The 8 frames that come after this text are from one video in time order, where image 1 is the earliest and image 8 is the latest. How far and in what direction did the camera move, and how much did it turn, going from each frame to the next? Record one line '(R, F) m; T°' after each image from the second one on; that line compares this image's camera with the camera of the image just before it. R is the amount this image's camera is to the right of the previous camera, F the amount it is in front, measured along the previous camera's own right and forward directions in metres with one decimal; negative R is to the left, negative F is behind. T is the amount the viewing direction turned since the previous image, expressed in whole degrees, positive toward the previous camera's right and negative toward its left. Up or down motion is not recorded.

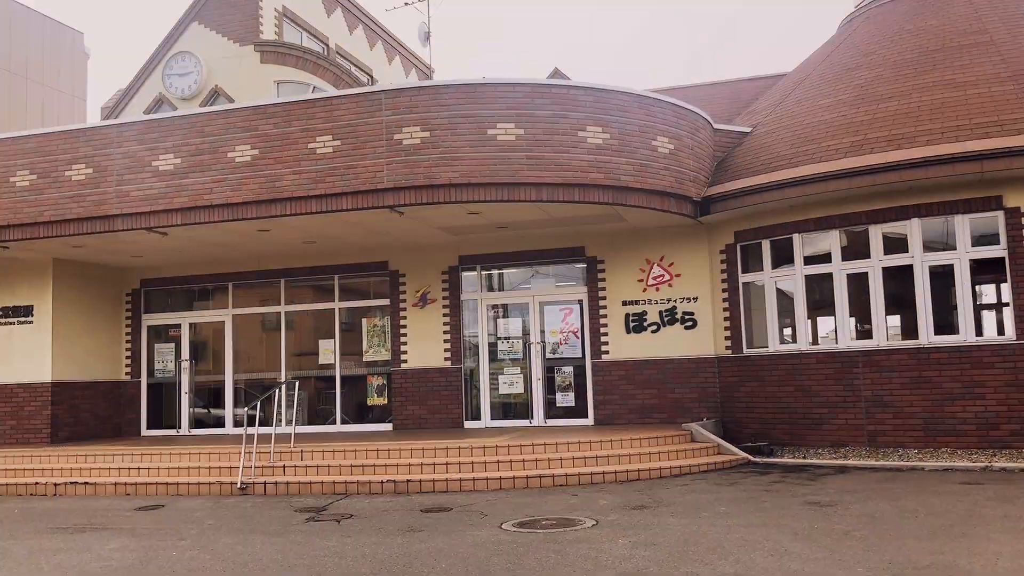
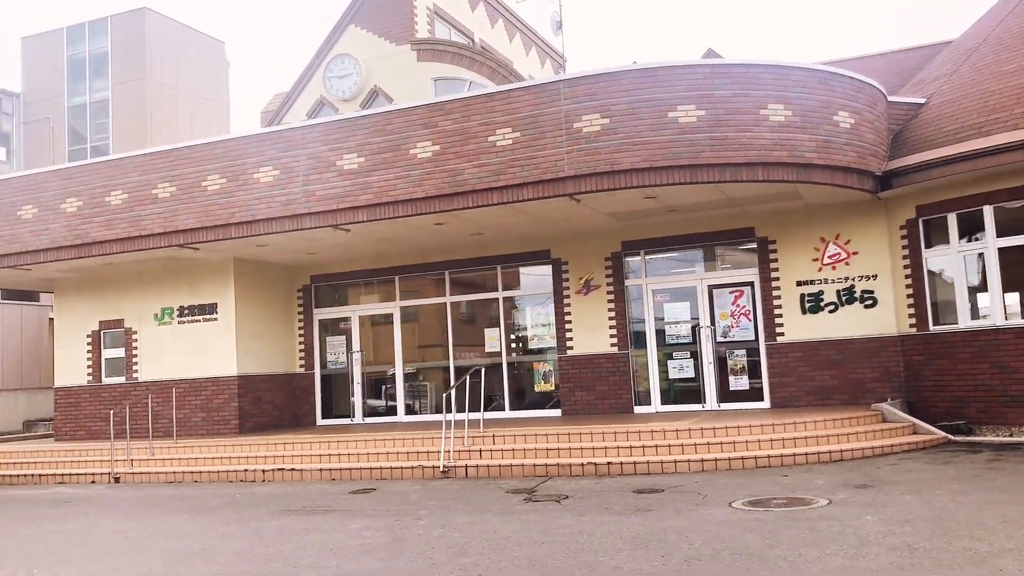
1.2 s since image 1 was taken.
(-1.0, -0.2) m; -6°
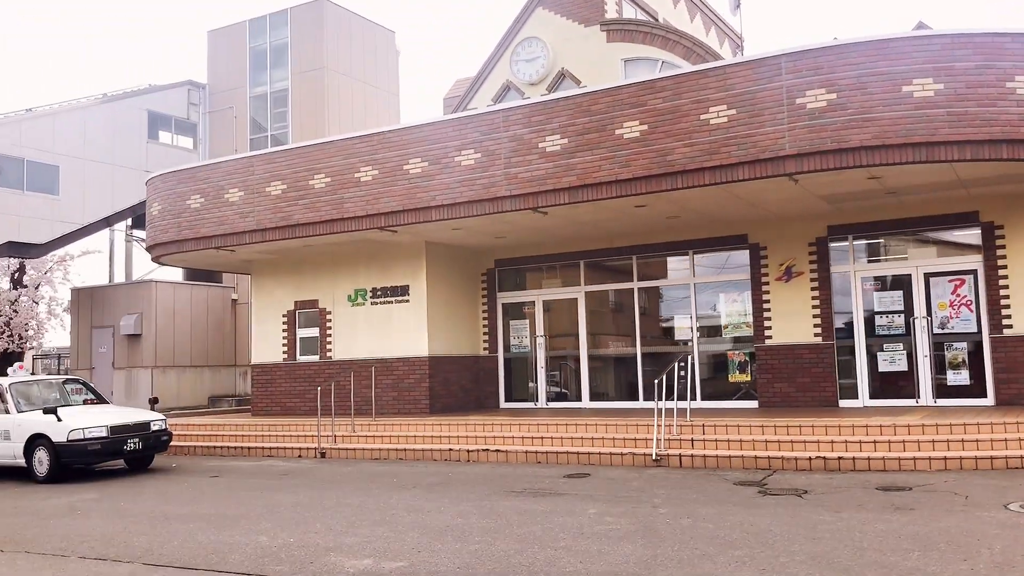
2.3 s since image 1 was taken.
(-0.9, +0.2) m; -8°
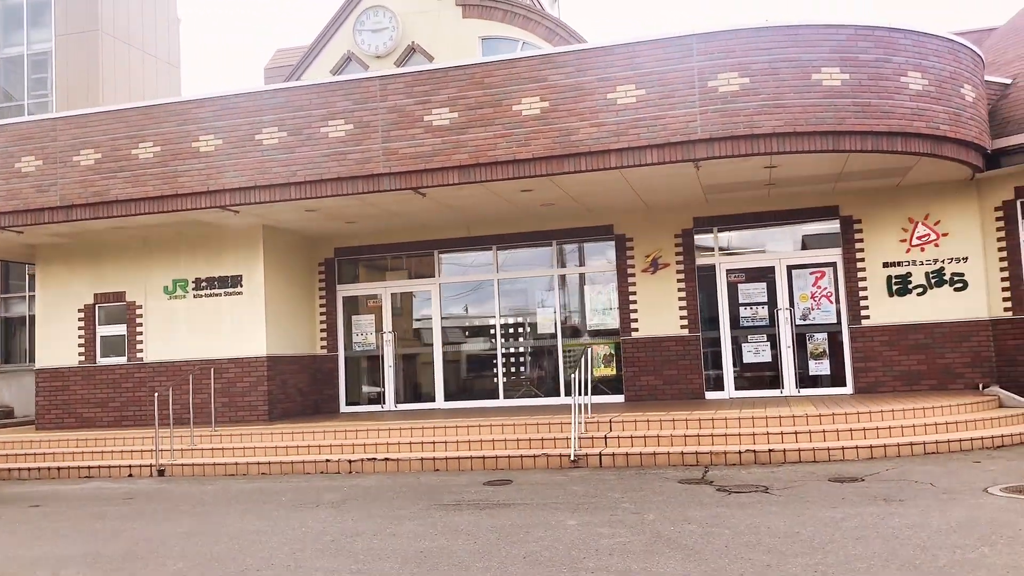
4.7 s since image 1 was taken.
(-1.6, +1.3) m; +16°
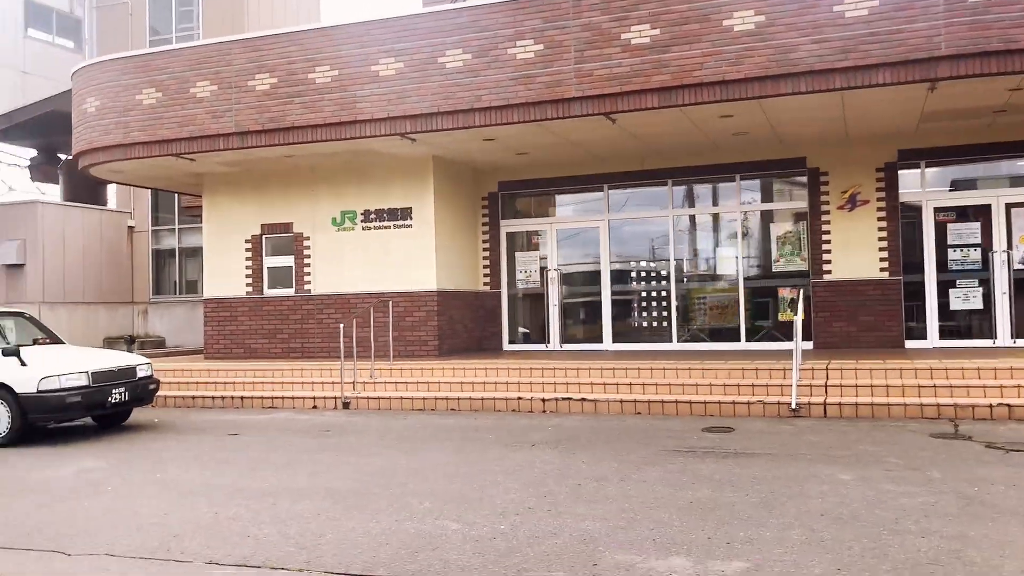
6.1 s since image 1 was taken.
(-1.1, +0.6) m; -6°
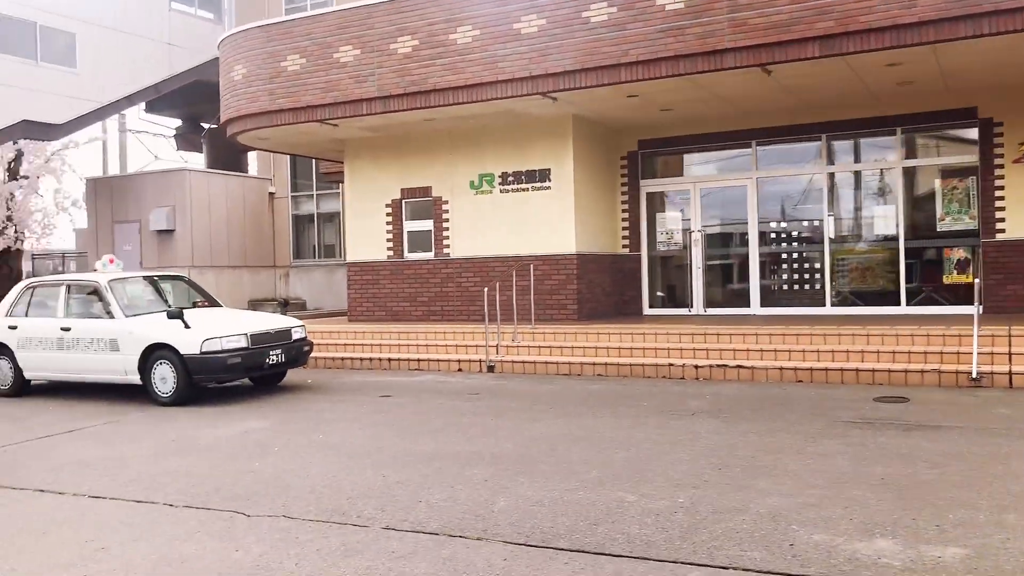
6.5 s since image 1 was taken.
(-0.3, +0.2) m; -7°
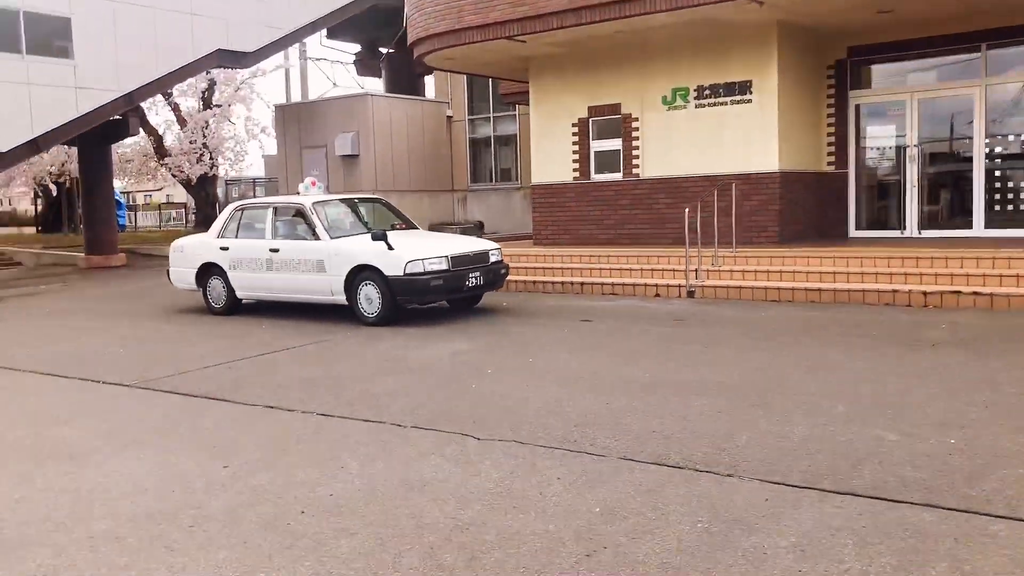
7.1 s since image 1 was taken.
(-0.4, +0.3) m; -10°
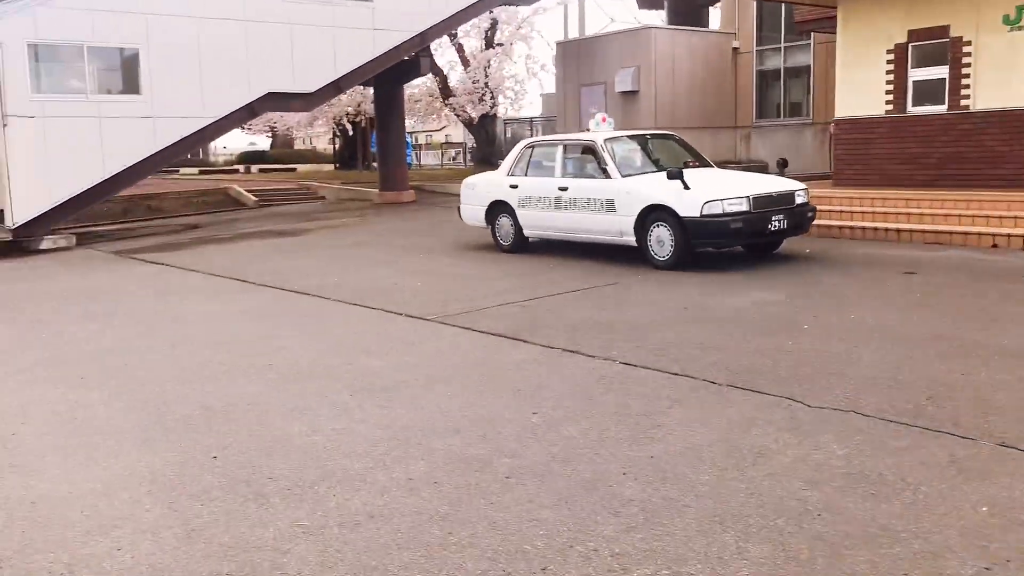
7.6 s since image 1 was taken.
(-0.4, +0.4) m; -16°
